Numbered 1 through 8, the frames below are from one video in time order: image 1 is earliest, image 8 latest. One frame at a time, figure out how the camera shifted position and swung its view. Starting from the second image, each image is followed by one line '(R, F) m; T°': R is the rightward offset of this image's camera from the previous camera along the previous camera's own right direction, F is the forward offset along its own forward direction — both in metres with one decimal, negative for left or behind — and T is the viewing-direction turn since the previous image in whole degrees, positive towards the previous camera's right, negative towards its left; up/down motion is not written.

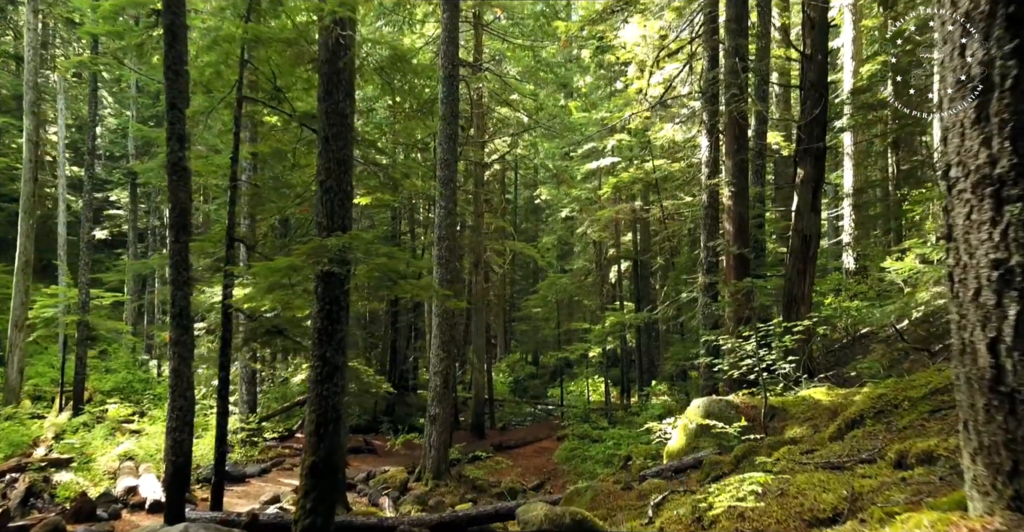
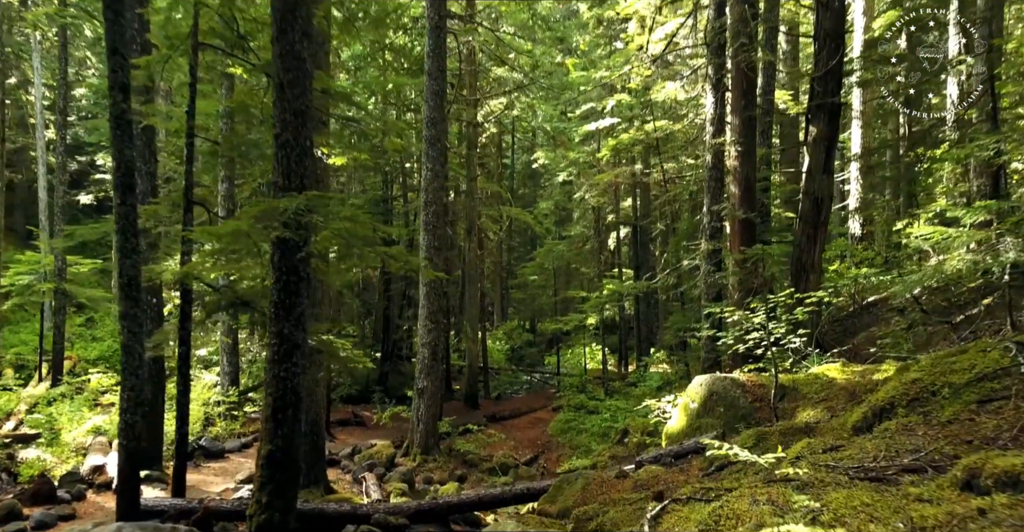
(+0.2, +1.0) m; 0°
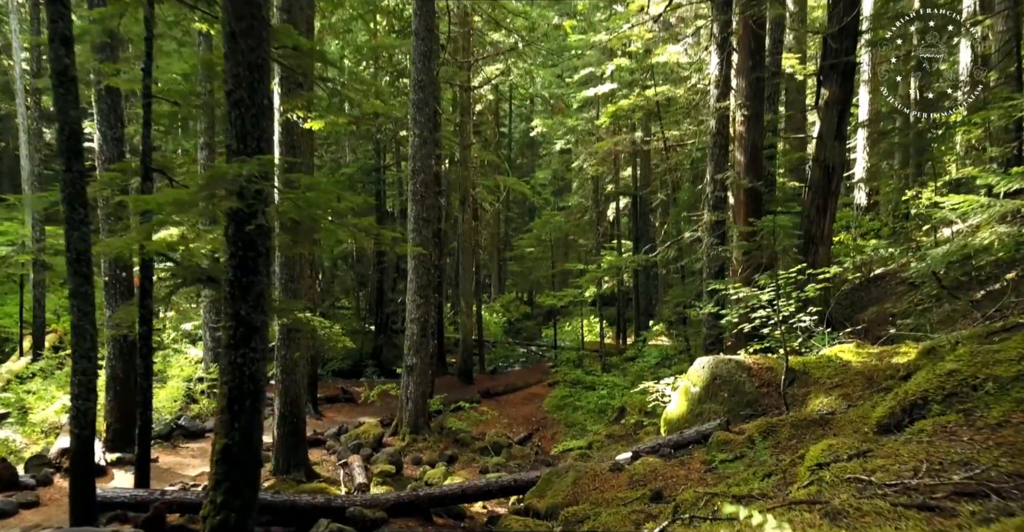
(+0.1, +0.8) m; 0°
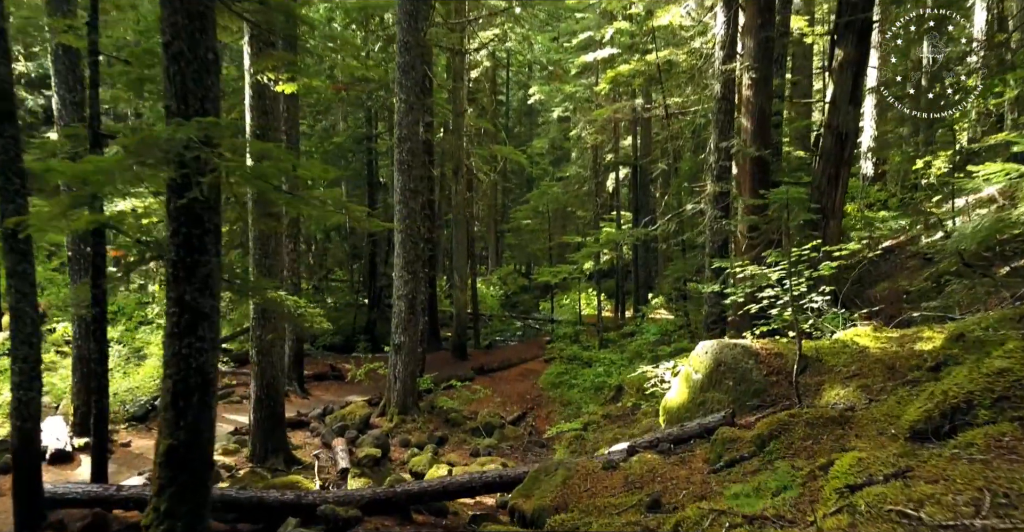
(+0.1, +0.8) m; 0°
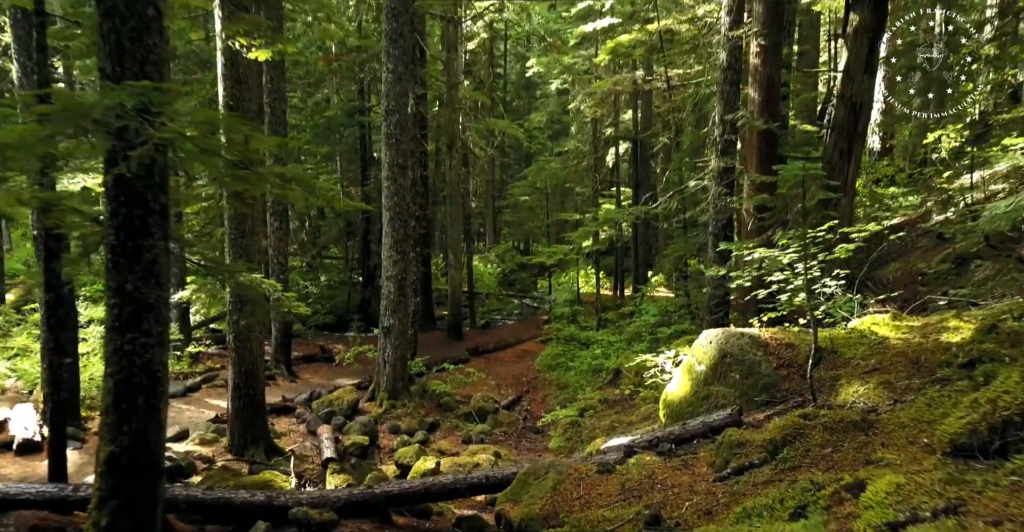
(+0.1, +0.7) m; 0°
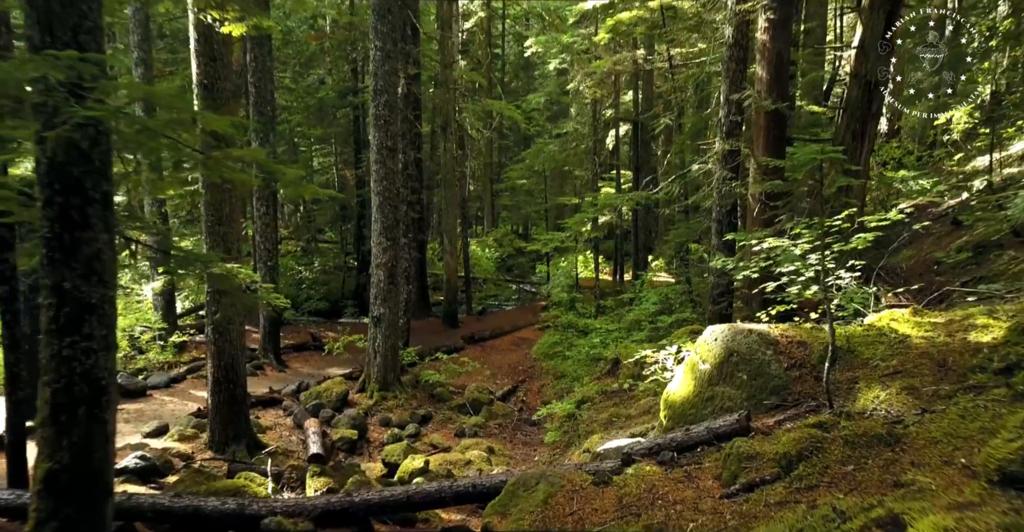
(+0.1, +0.6) m; 0°
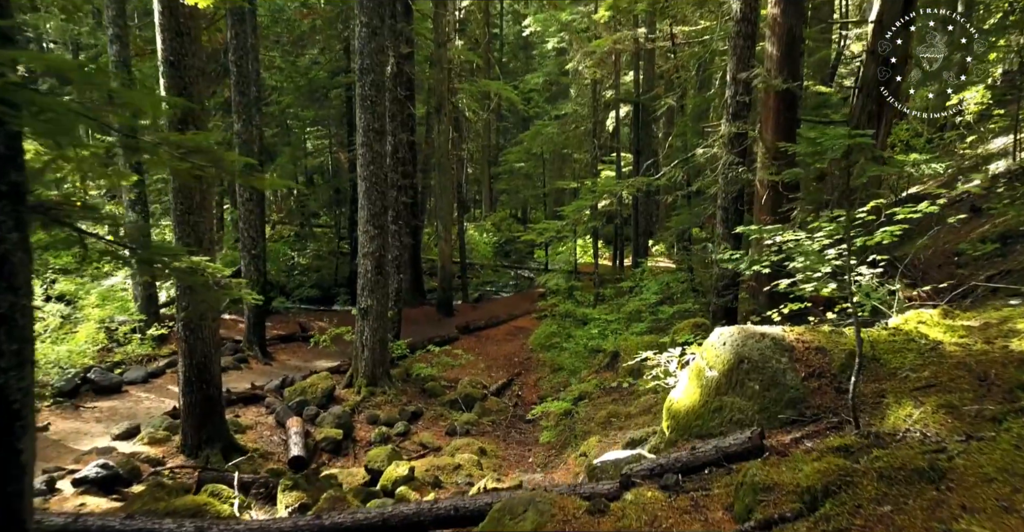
(+0.1, +0.7) m; 0°
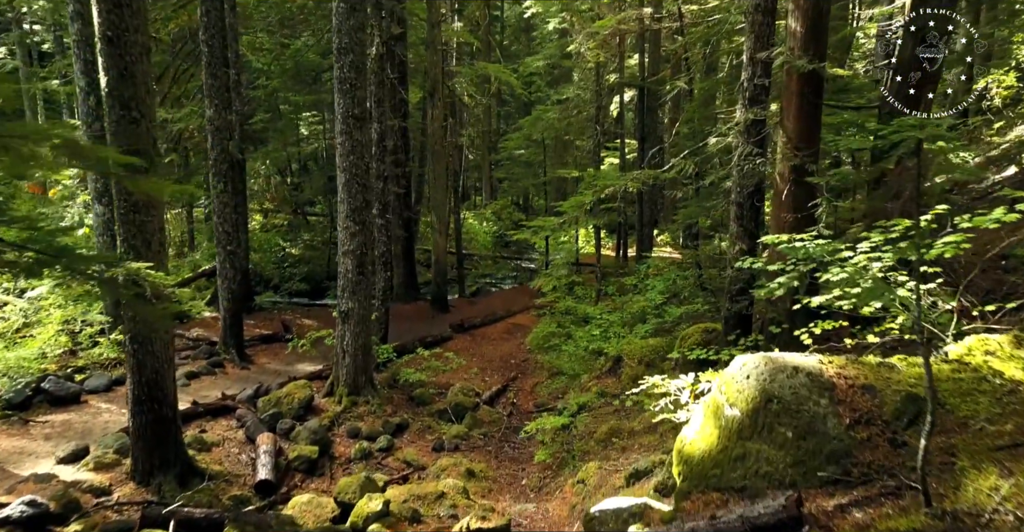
(+0.2, +1.1) m; 0°
